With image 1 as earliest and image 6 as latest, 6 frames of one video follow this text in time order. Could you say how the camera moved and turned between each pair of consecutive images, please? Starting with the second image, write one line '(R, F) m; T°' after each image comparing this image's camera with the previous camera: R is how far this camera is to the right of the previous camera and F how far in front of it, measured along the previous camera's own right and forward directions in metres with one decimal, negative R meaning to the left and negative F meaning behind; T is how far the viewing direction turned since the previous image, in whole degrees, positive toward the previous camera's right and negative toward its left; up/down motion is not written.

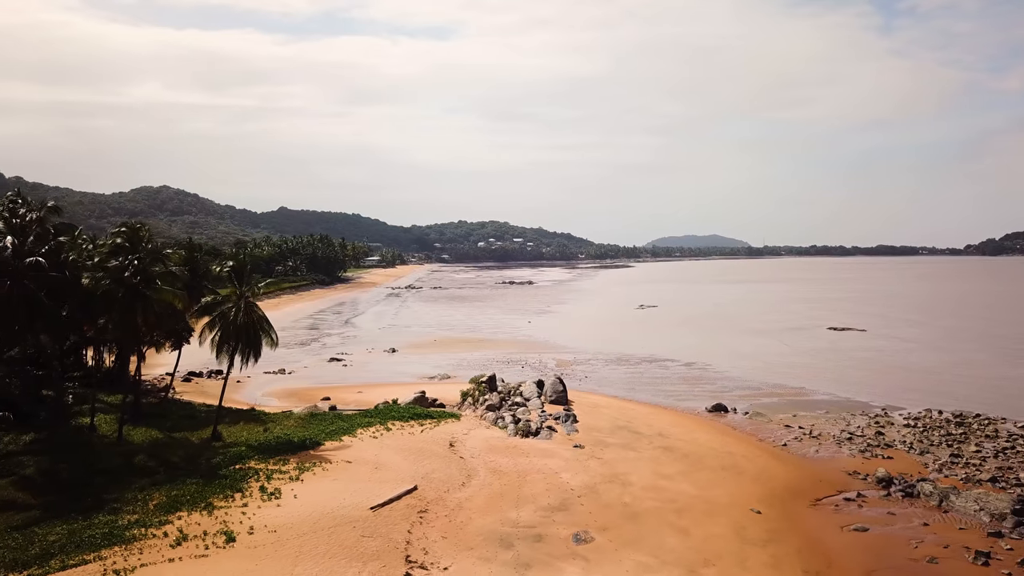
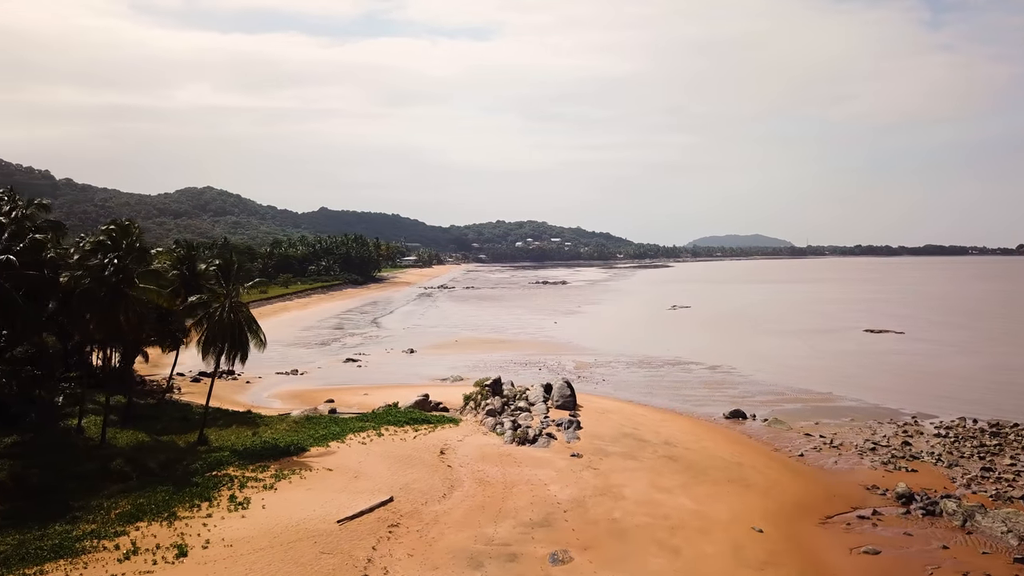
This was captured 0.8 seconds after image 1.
(+1.2, +1.1) m; -3°
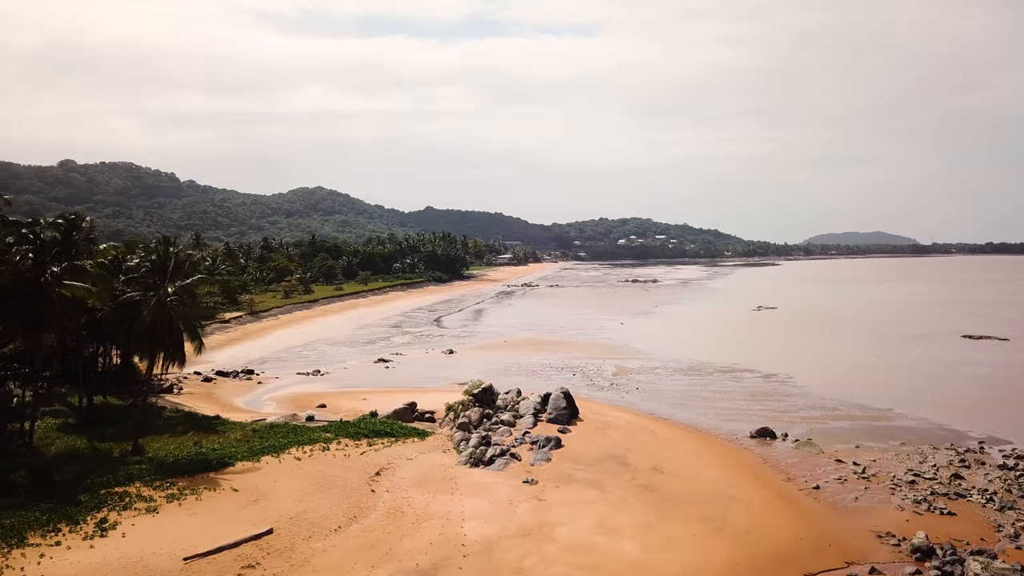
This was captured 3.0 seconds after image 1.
(+3.6, +3.0) m; -7°
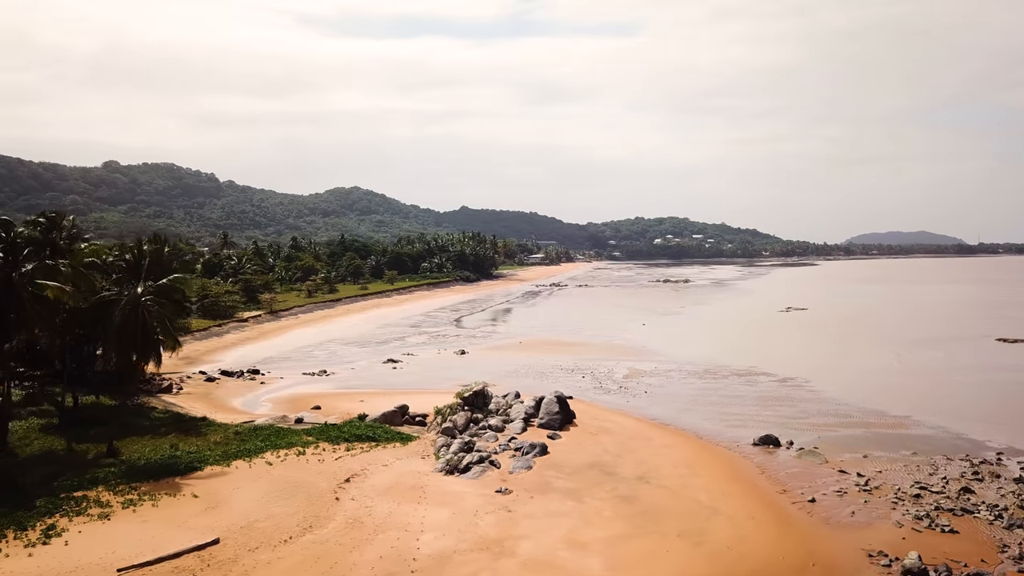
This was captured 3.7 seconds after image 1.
(+1.3, +0.8) m; -3°
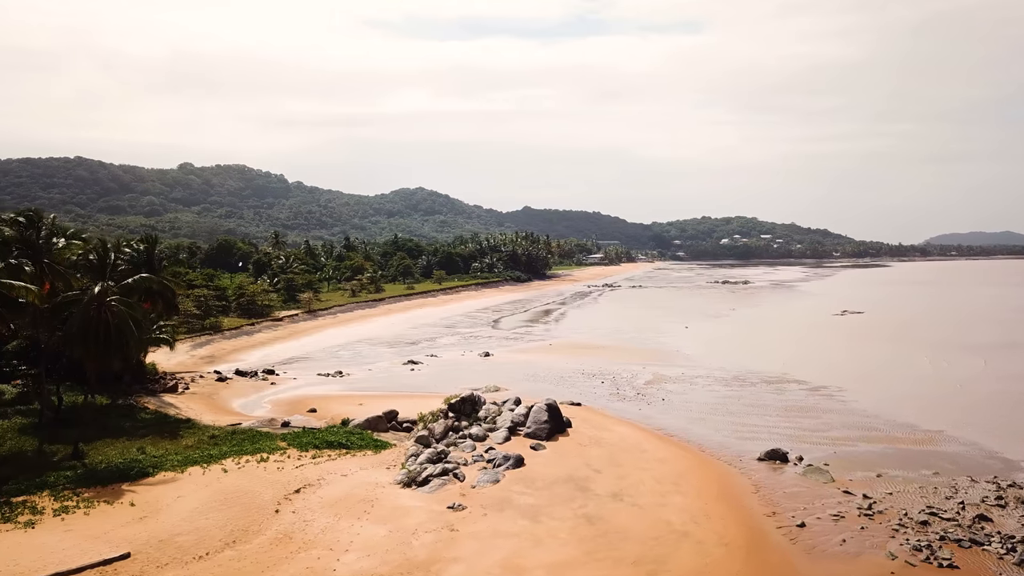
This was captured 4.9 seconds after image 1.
(+2.2, +1.2) m; -5°
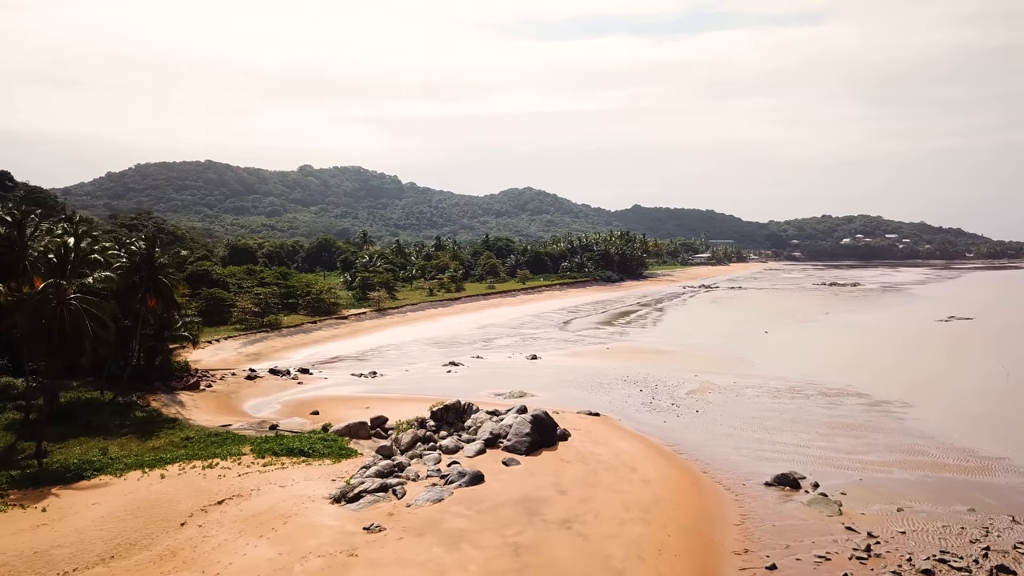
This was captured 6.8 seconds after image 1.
(+3.4, +1.8) m; -8°
